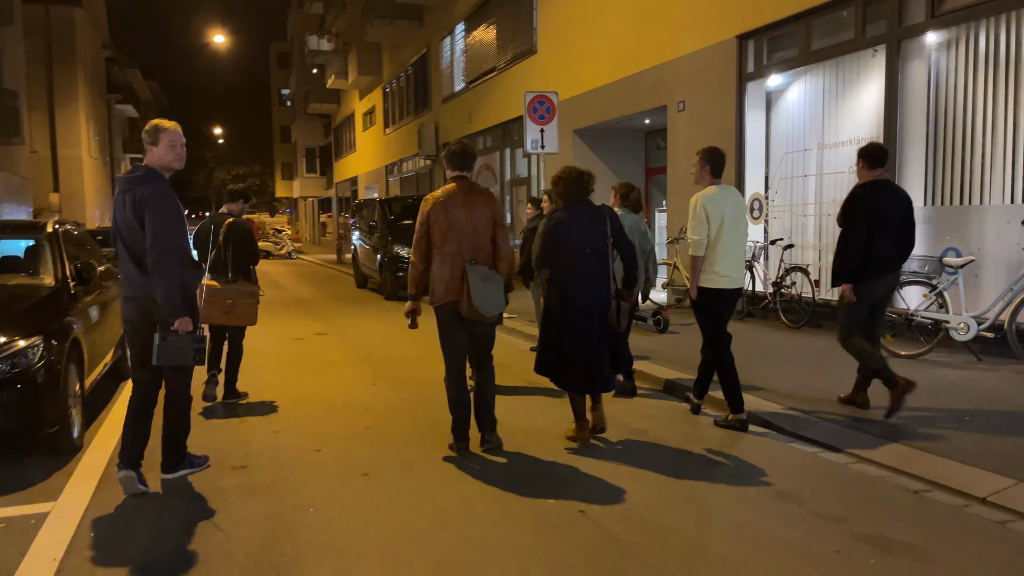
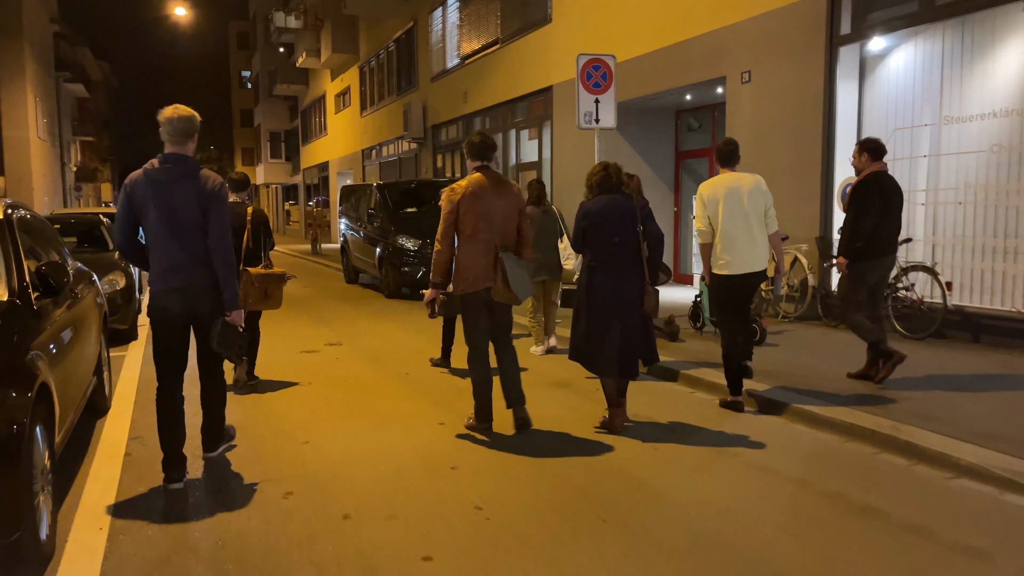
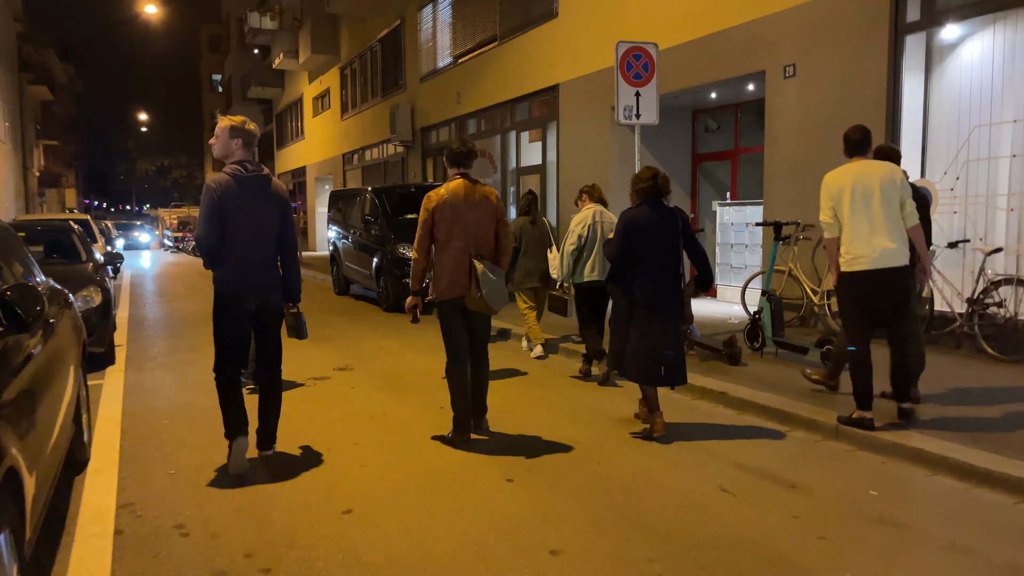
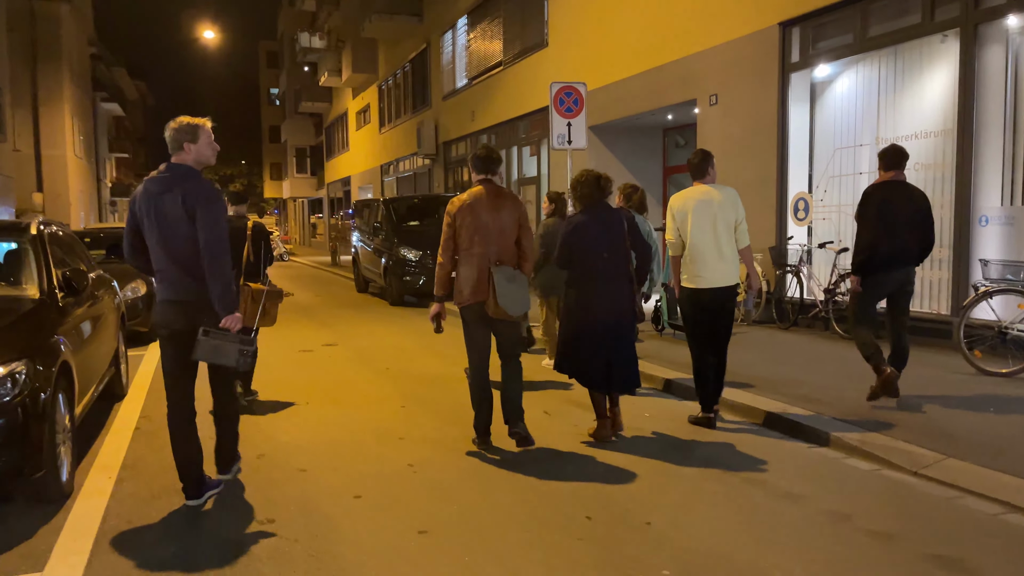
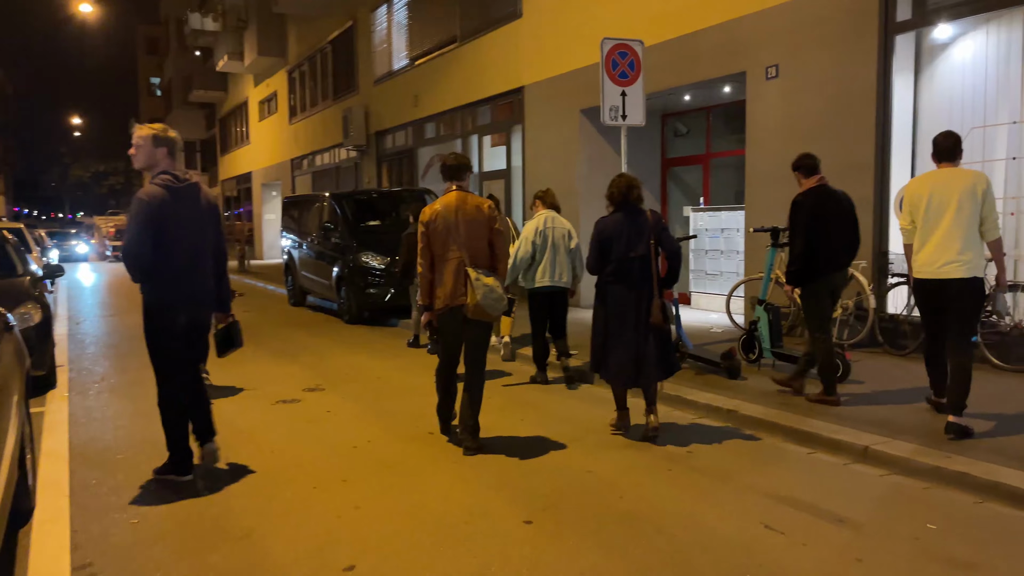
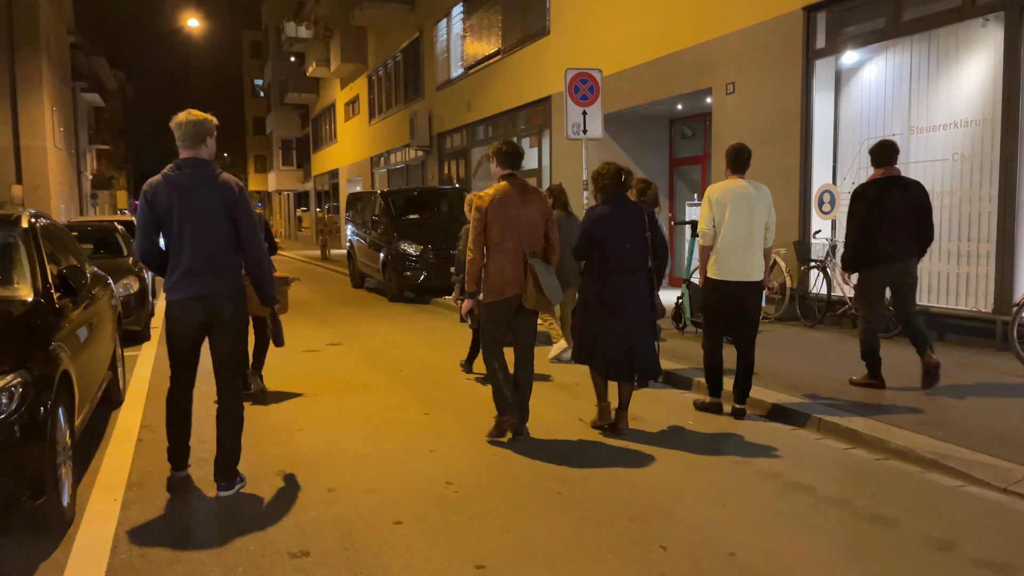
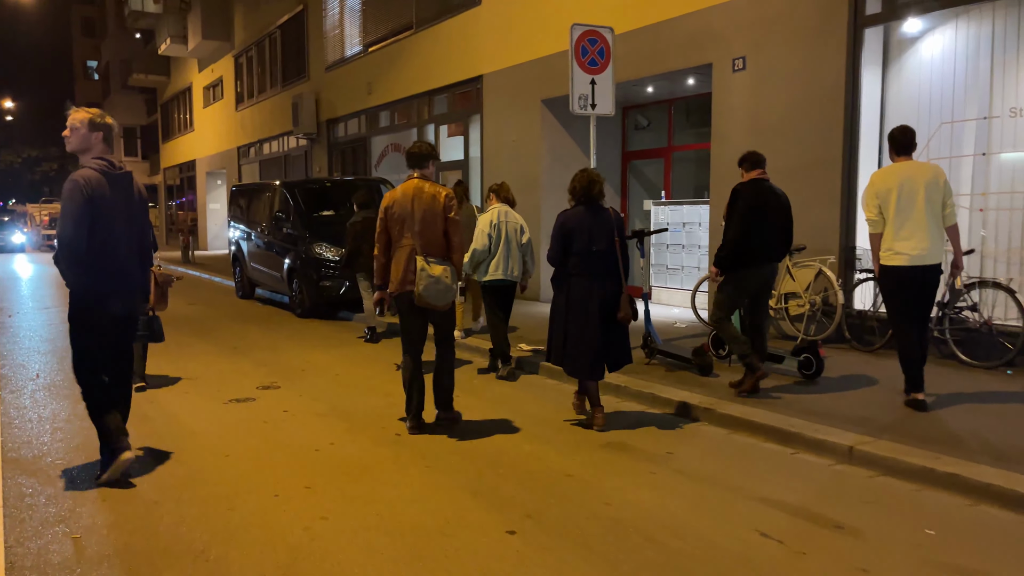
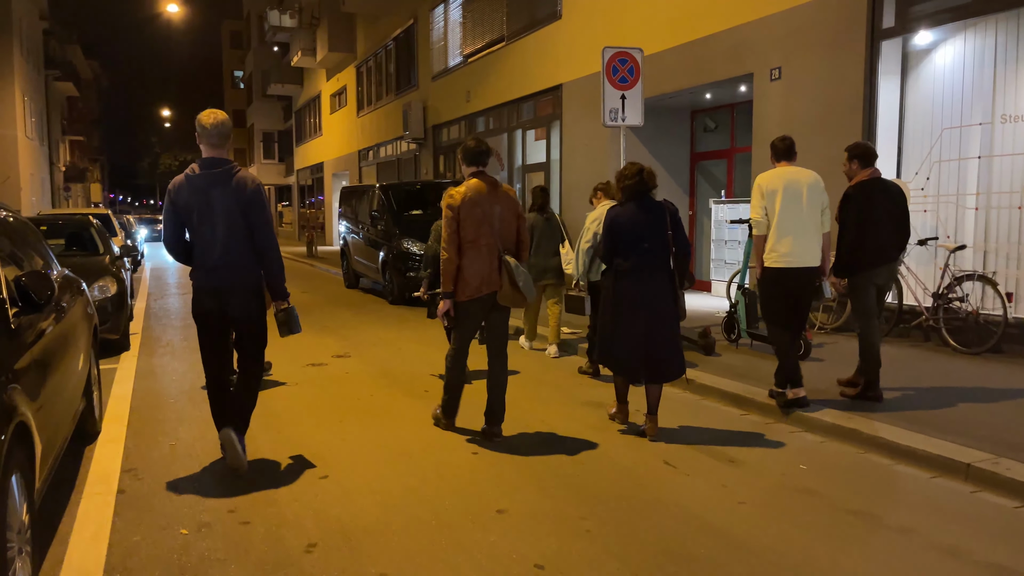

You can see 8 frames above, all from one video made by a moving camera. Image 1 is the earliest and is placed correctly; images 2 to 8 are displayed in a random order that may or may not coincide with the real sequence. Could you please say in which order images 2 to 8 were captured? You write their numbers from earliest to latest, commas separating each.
4, 6, 2, 8, 3, 5, 7
